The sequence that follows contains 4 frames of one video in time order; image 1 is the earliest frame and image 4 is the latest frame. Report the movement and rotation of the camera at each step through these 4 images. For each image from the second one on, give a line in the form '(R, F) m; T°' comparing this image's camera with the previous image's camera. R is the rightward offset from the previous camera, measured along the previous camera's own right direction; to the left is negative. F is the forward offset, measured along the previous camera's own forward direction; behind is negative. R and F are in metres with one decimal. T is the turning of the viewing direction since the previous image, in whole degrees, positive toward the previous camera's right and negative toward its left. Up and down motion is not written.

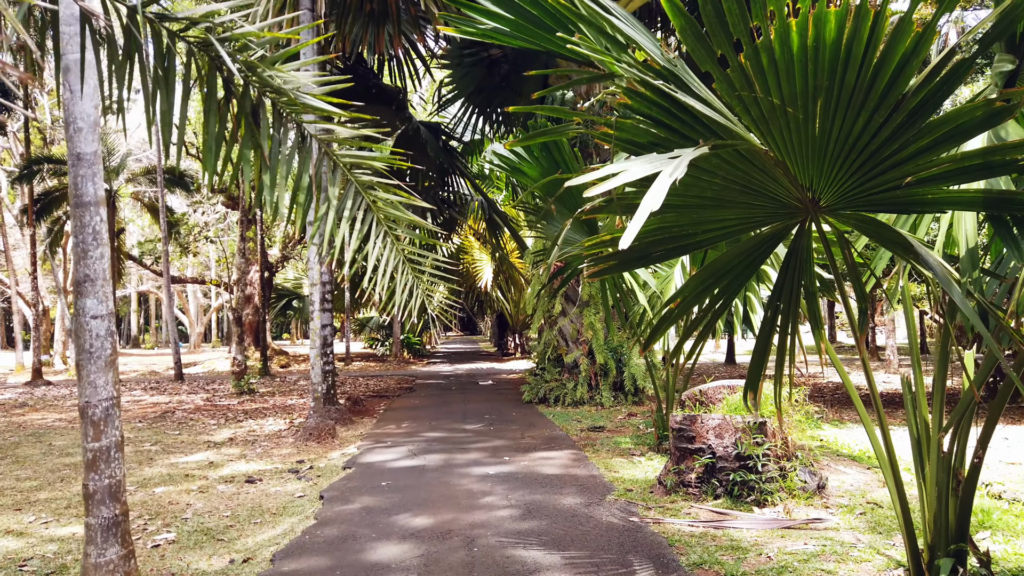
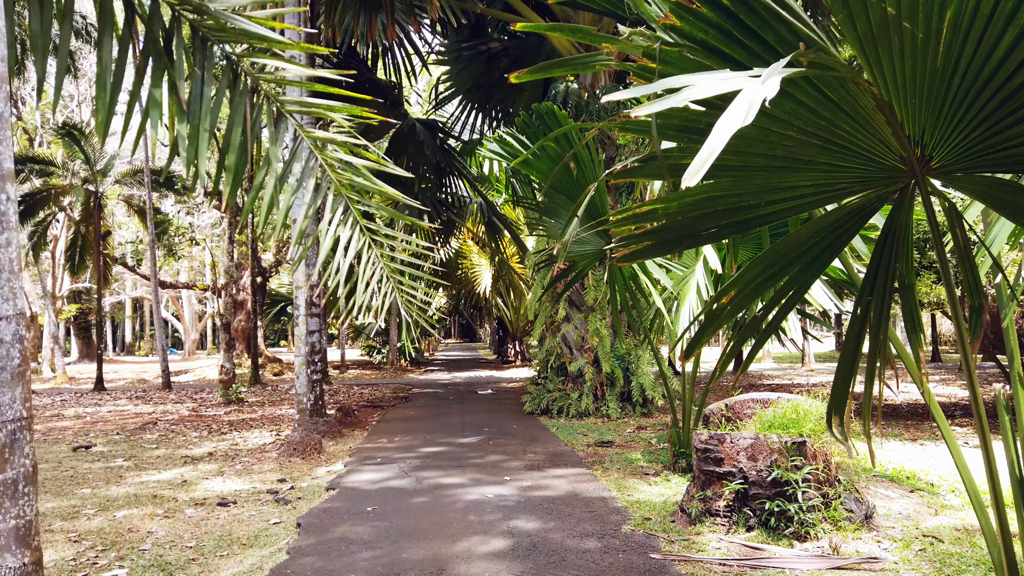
(0.0, +0.5) m; 0°
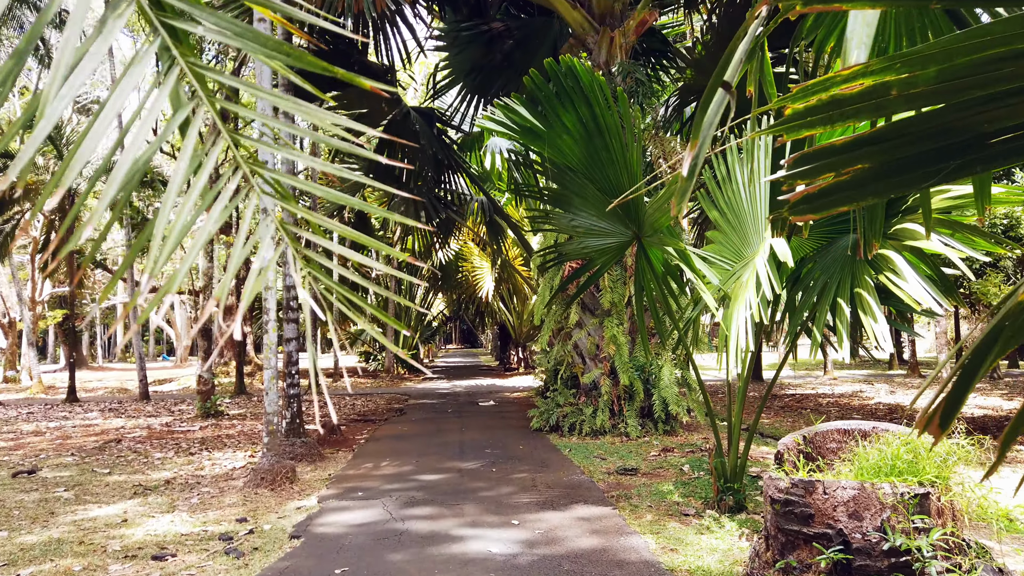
(0.0, +0.9) m; 0°
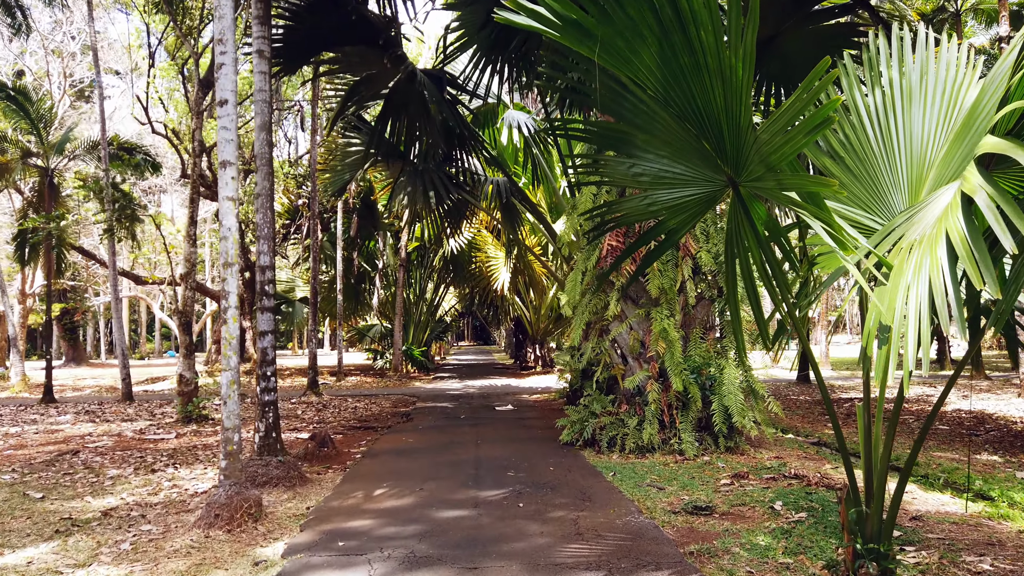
(-0.1, +1.2) m; -1°
